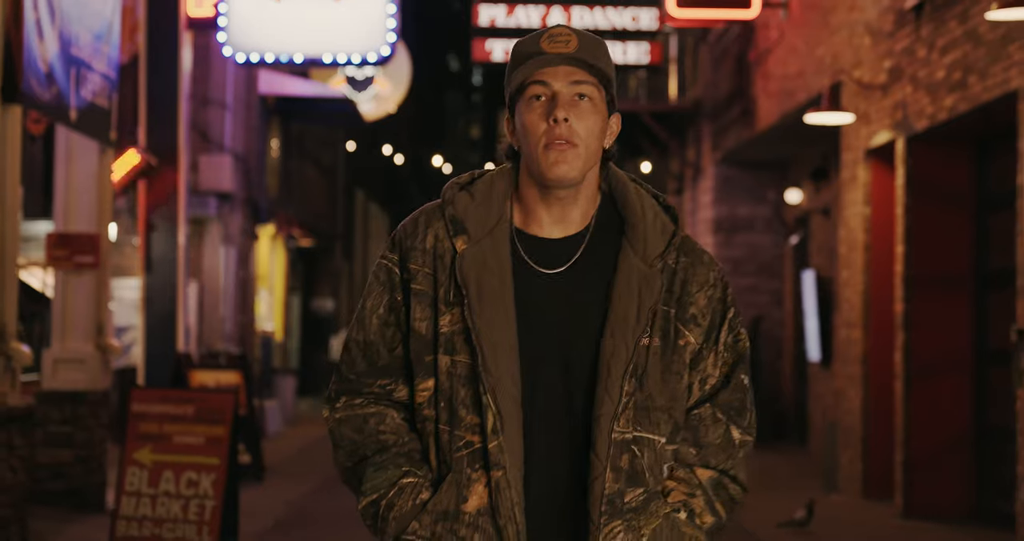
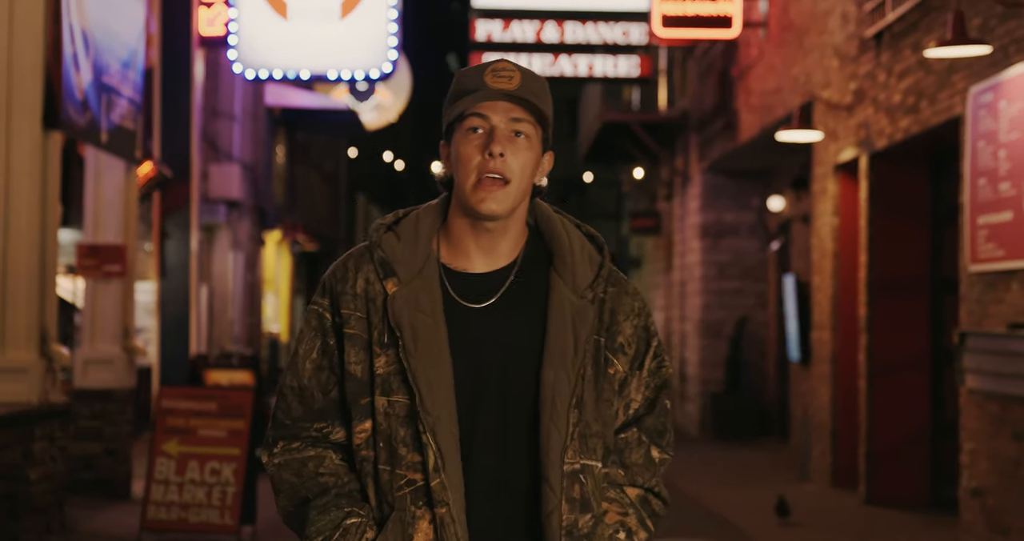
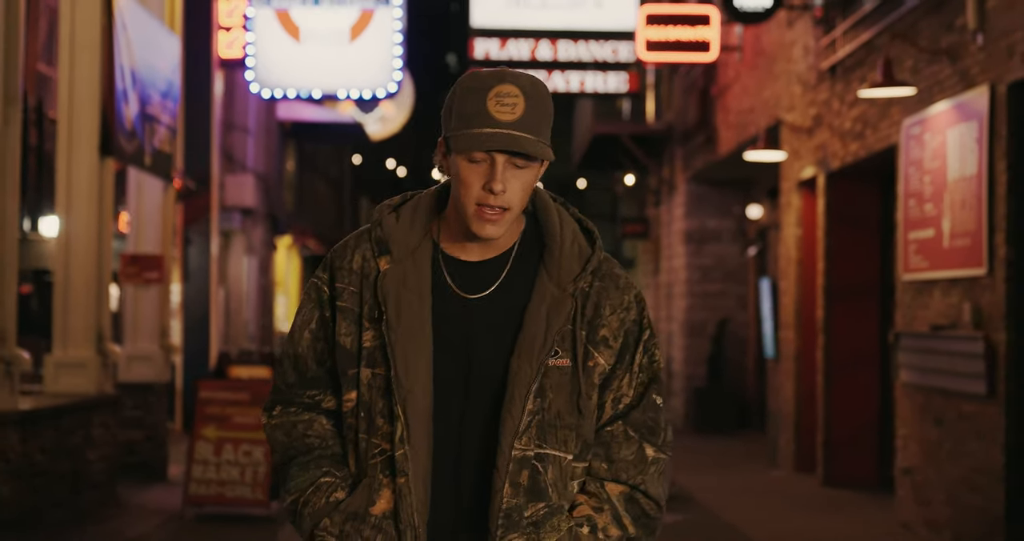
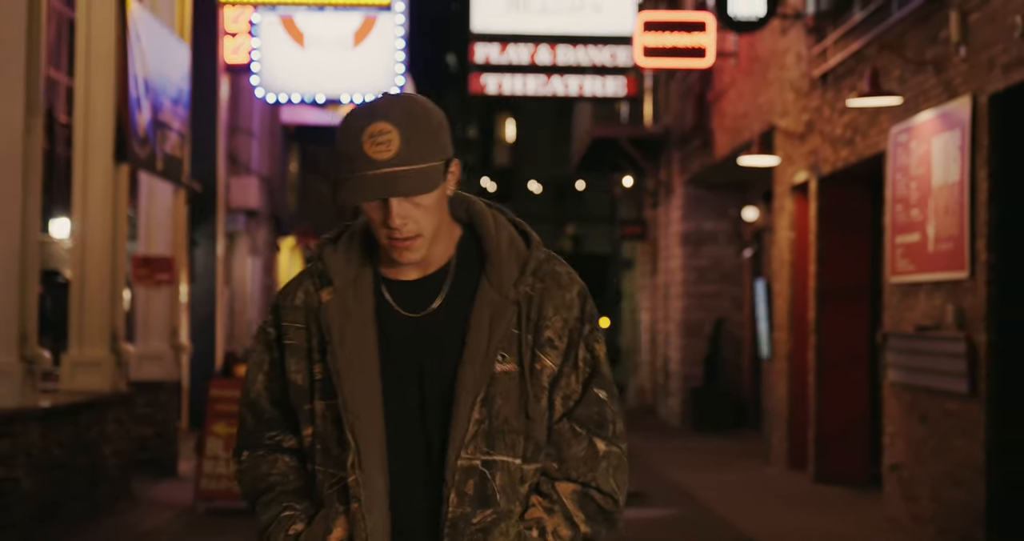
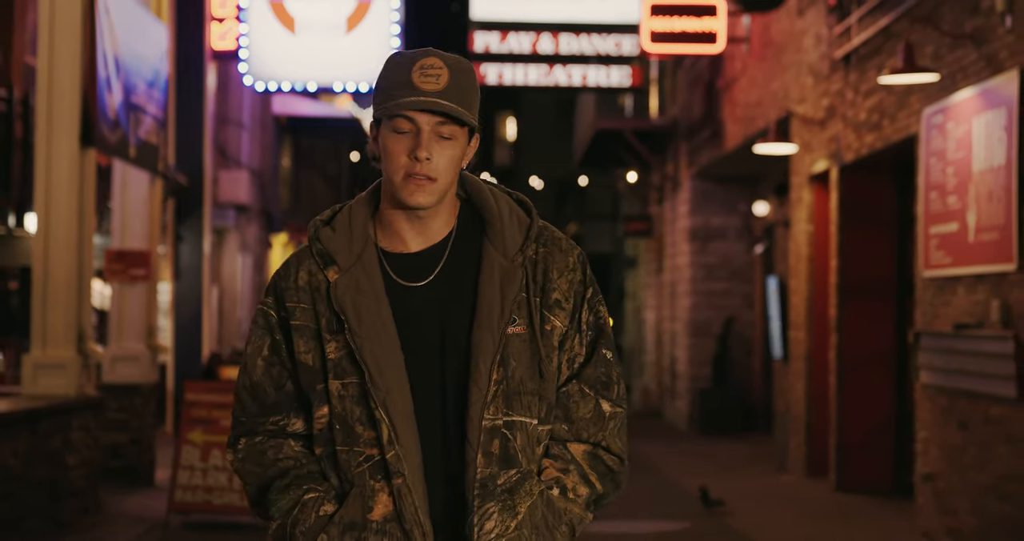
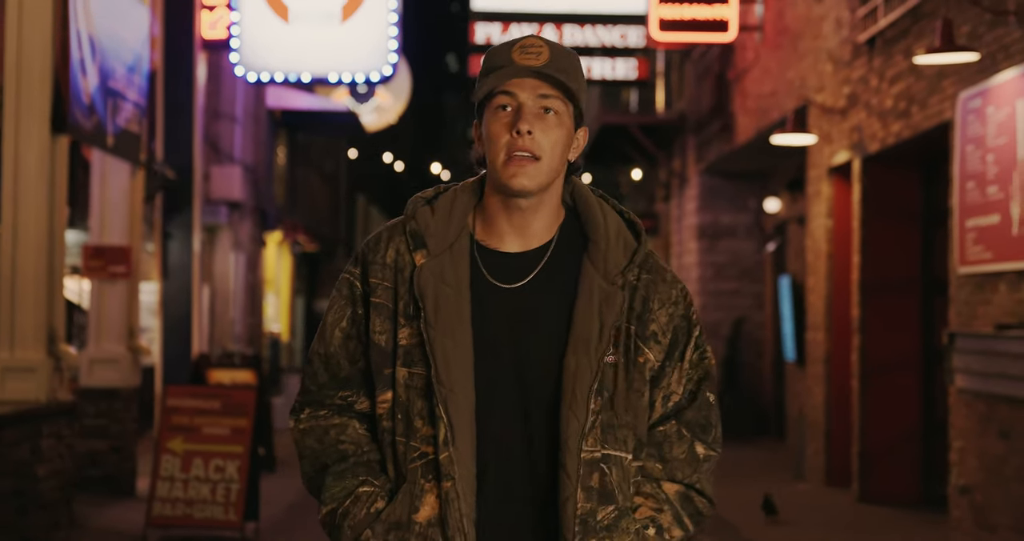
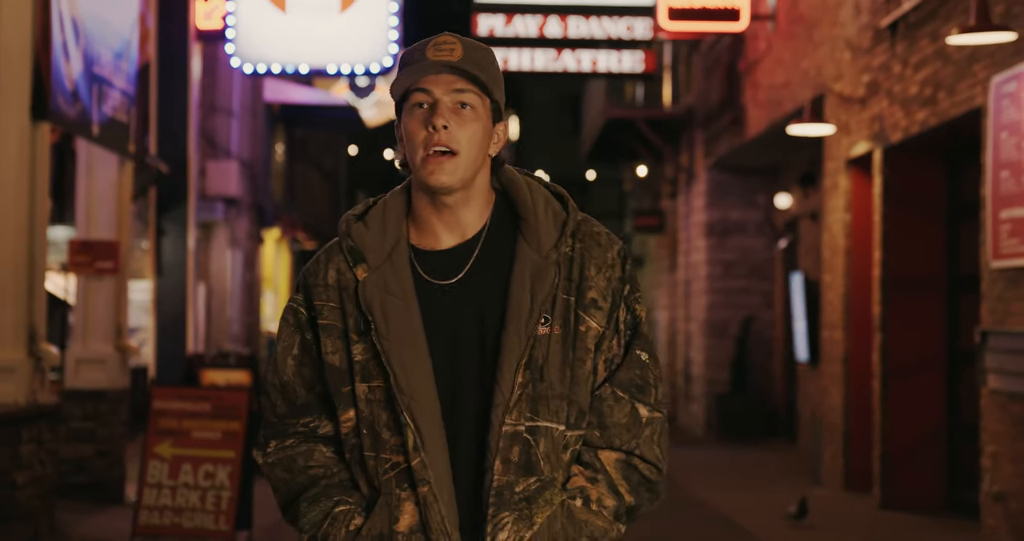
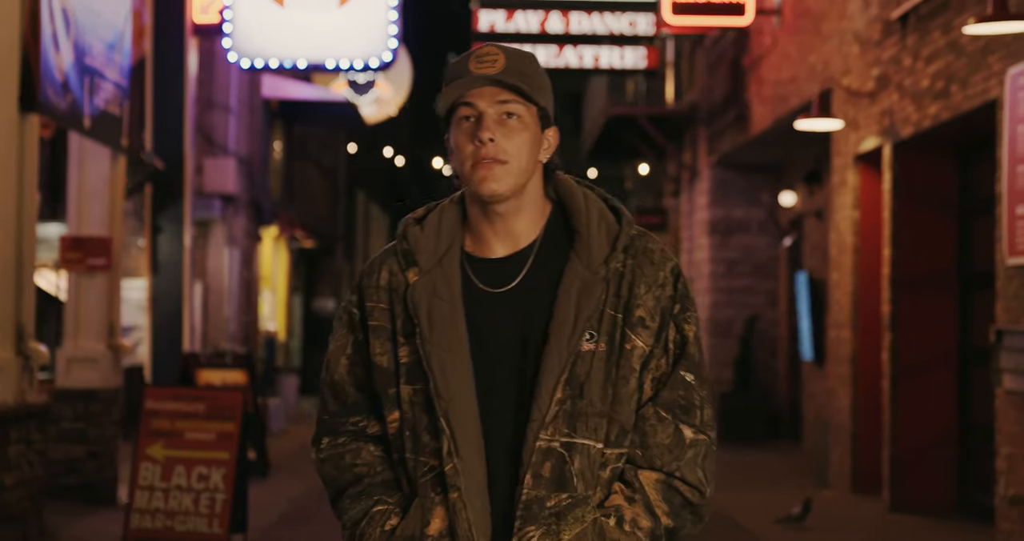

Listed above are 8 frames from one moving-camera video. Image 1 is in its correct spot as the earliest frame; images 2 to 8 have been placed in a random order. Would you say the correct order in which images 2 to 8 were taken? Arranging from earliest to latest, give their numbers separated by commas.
8, 7, 2, 6, 5, 3, 4
